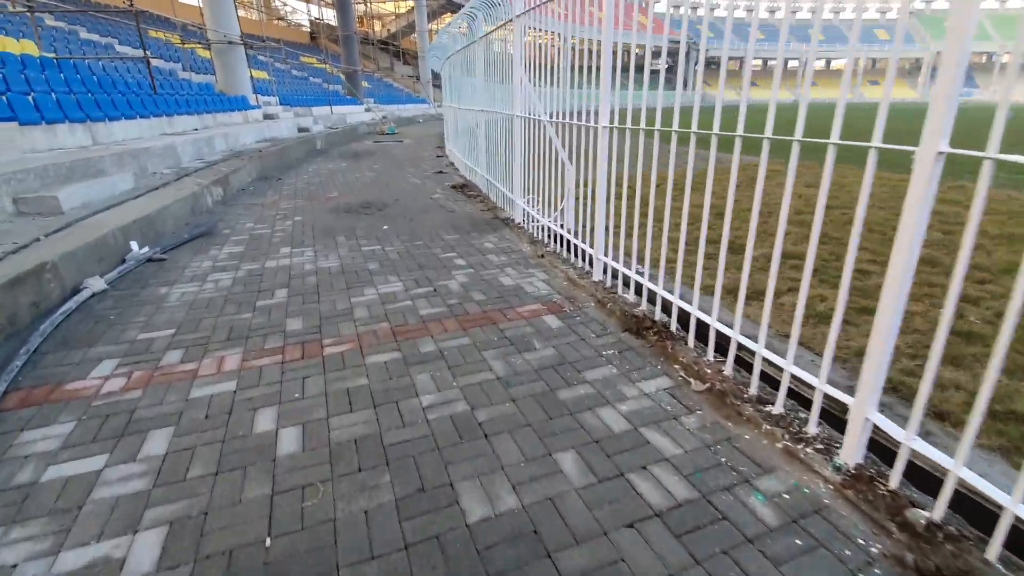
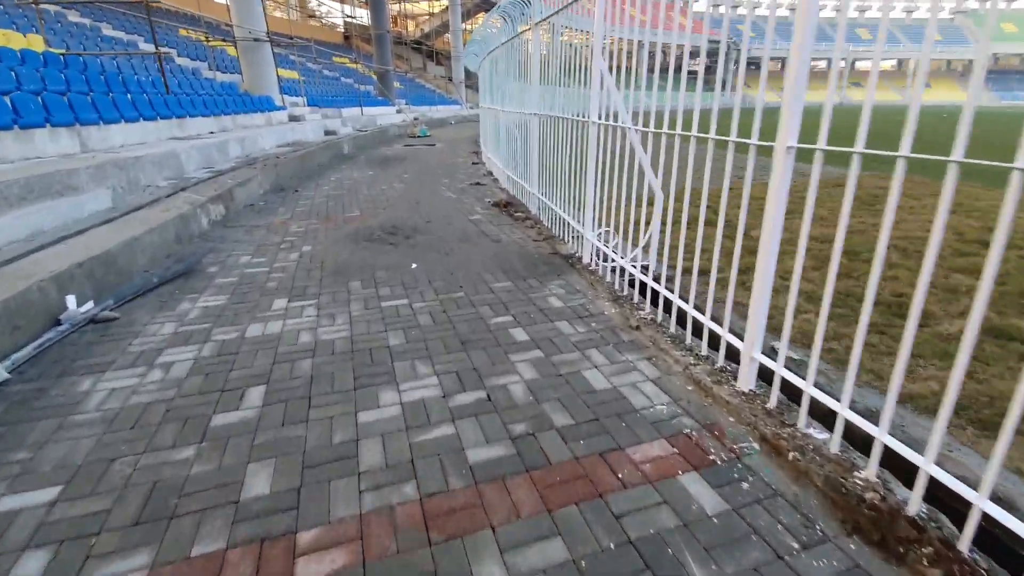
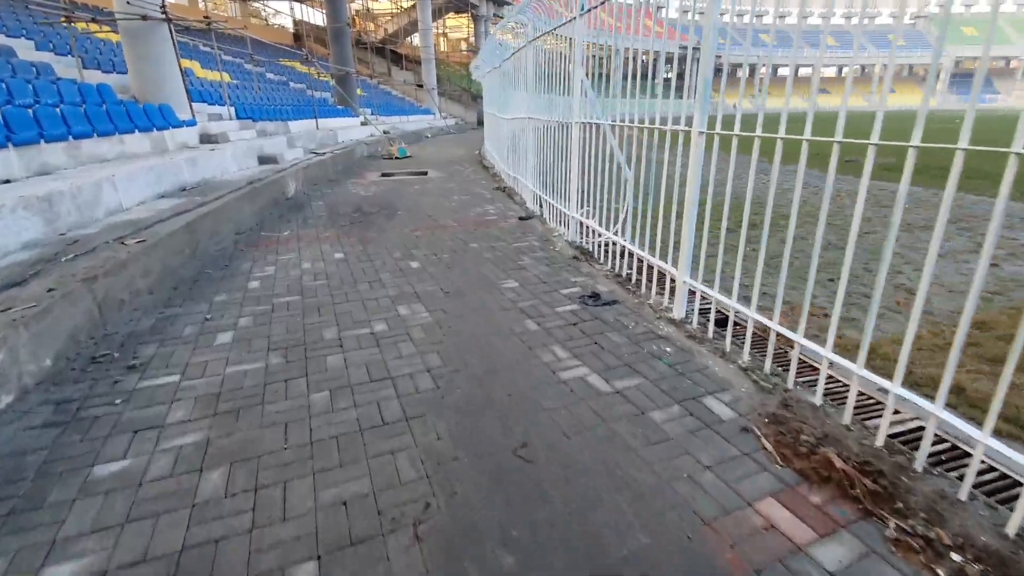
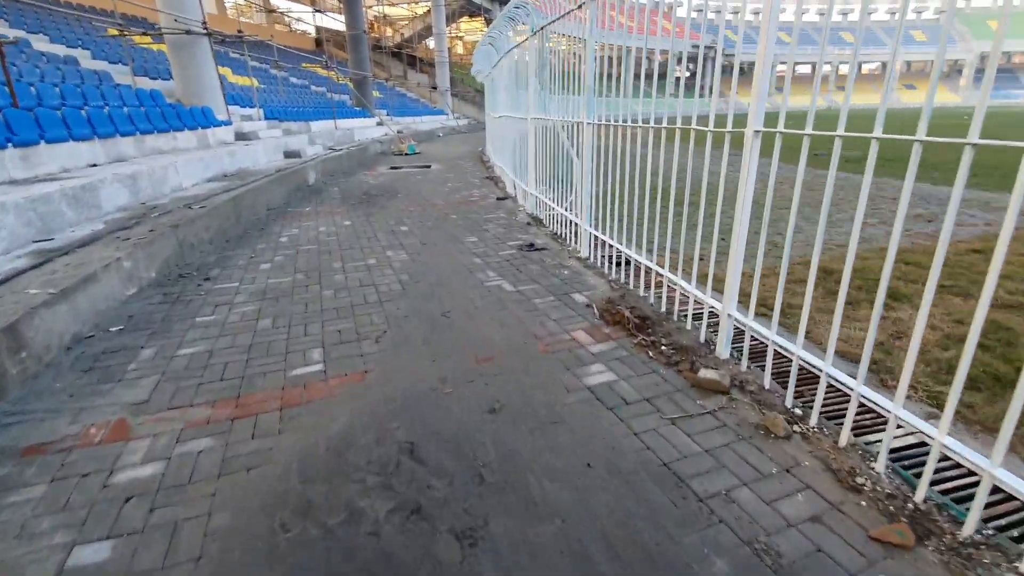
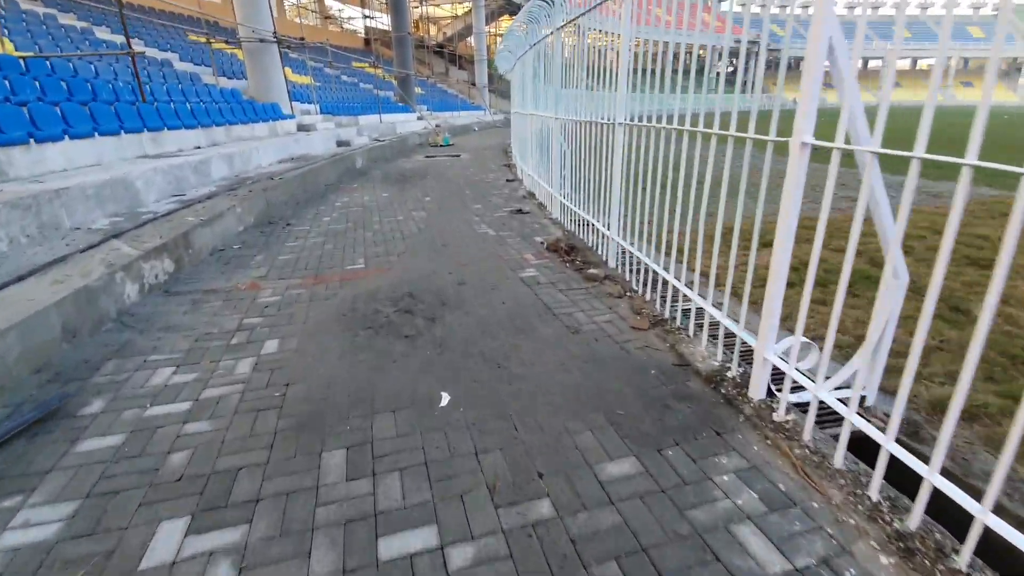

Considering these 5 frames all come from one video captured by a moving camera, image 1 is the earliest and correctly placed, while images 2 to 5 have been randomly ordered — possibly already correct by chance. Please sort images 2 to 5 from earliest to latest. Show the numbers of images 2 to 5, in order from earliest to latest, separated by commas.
2, 5, 4, 3
